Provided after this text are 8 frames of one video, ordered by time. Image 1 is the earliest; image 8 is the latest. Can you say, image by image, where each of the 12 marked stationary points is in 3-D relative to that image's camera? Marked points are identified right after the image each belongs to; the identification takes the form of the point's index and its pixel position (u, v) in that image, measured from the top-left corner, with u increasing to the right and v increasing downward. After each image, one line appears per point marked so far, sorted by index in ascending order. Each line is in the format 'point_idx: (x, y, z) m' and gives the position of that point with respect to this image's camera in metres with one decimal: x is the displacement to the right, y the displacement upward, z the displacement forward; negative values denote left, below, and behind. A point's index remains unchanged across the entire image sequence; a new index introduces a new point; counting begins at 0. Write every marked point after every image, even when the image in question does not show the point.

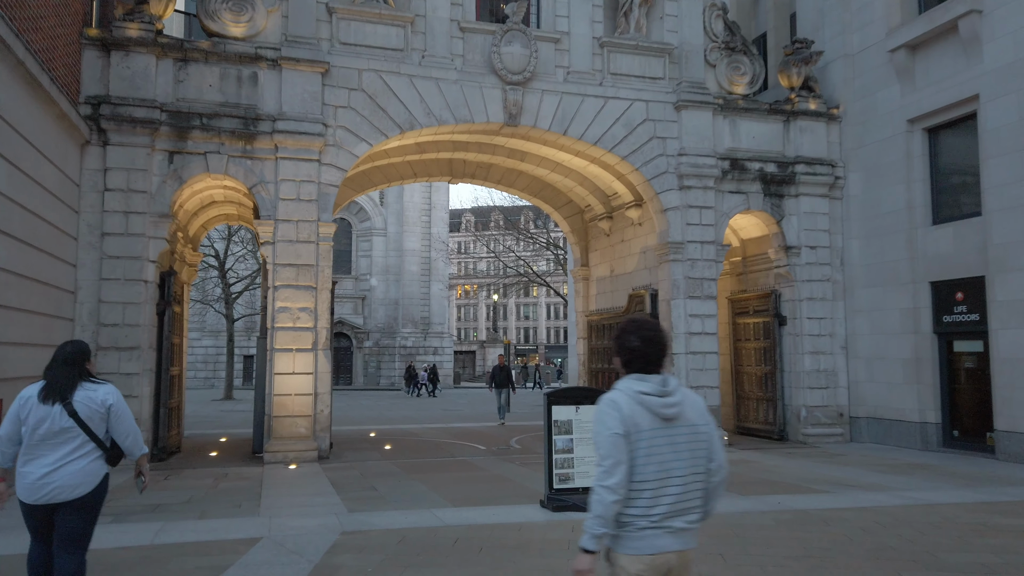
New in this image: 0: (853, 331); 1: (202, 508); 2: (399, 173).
0: (+7.2, -0.9, +15.9) m
1: (-3.4, -2.4, +8.1) m
2: (-2.7, +2.7, +17.9) m
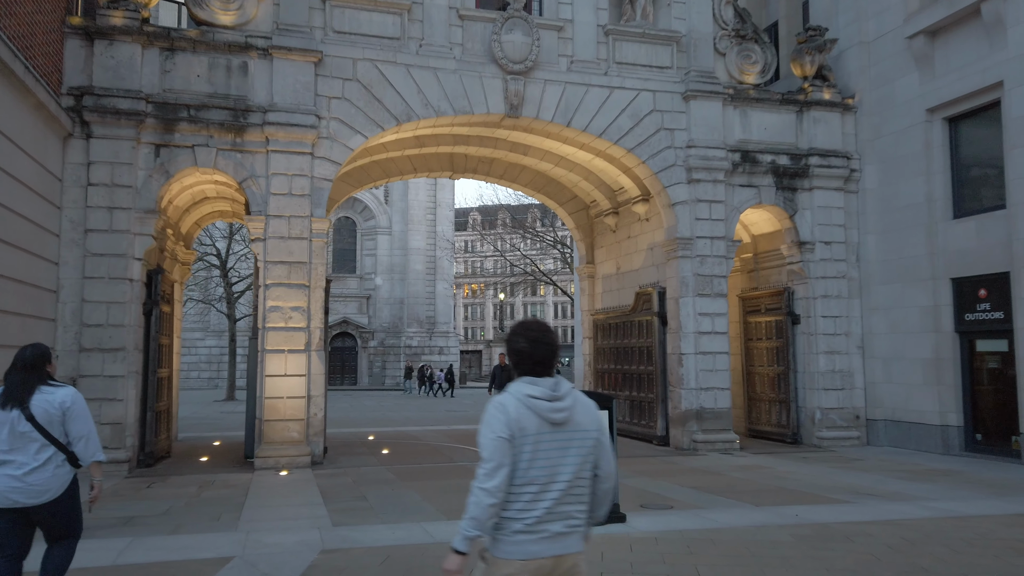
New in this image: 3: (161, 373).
0: (+7.3, -0.9, +15.2) m
1: (-3.4, -2.4, +7.6) m
2: (-2.6, +2.8, +17.4) m
3: (-6.1, -1.5, +12.9) m
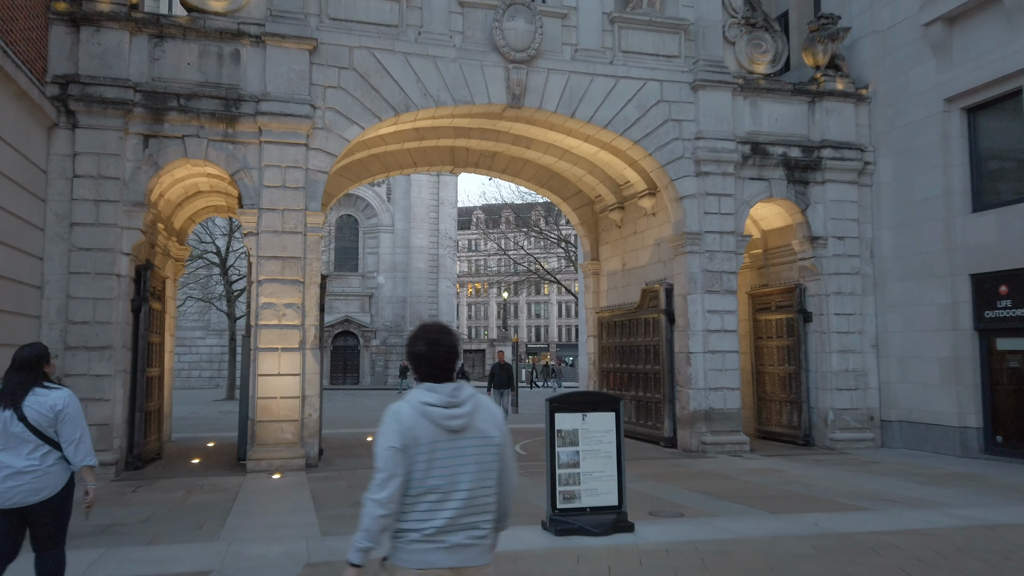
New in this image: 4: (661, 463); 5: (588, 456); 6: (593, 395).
0: (+7.3, -0.8, +14.7) m
1: (-3.4, -2.3, +7.2) m
2: (-2.6, +2.8, +16.9) m
3: (-6.0, -1.4, +12.5) m
4: (+2.4, -2.8, +12.2) m
5: (+0.7, -1.6, +7.0) m
6: (+0.8, -1.0, +7.1) m
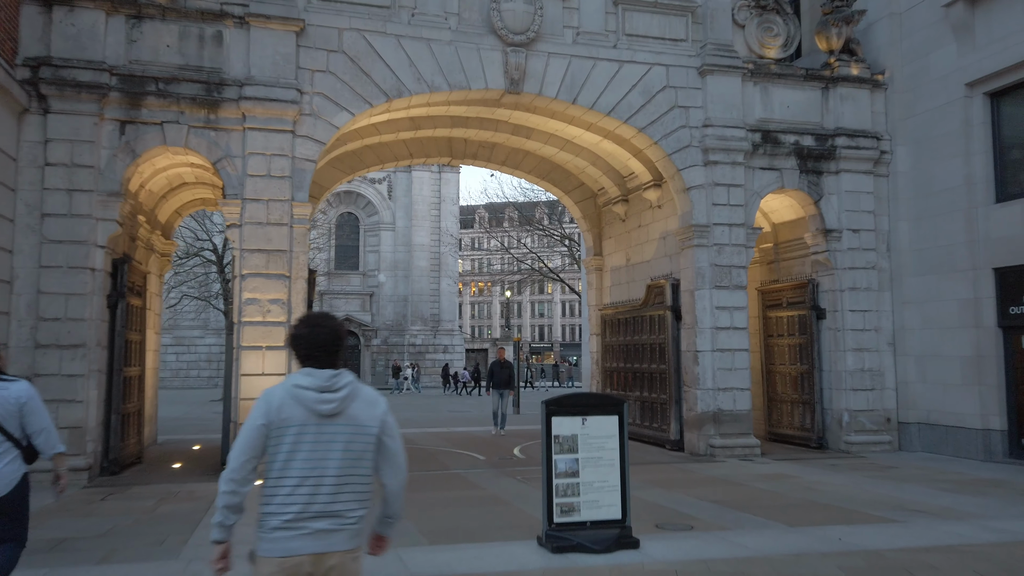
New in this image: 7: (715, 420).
0: (+7.3, -0.7, +14.0) m
1: (-3.5, -2.2, +6.5) m
2: (-2.6, +2.9, +16.3) m
3: (-6.1, -1.3, +11.9) m
4: (+2.4, -2.8, +11.5) m
5: (+0.7, -1.5, +6.4) m
6: (+0.7, -0.9, +6.4) m
7: (+3.5, -2.3, +13.0) m
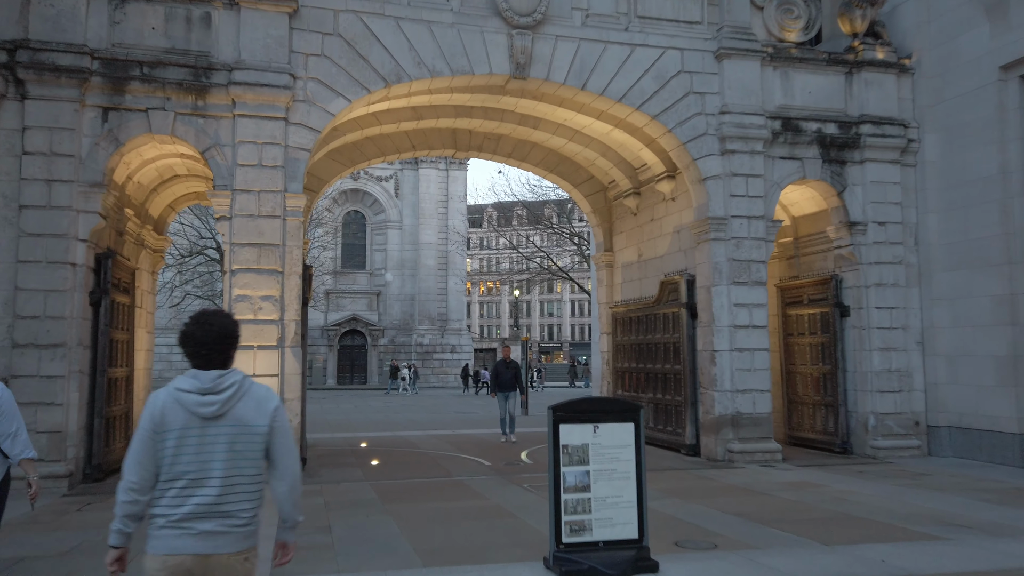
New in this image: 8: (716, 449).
0: (+7.4, -0.6, +13.3) m
1: (-3.4, -2.2, +5.9) m
2: (-2.5, +3.0, +15.6) m
3: (-6.0, -1.3, +11.3) m
4: (+2.5, -2.7, +10.8) m
5: (+0.7, -1.4, +5.7) m
6: (+0.7, -0.9, +5.8) m
7: (+3.6, -2.2, +12.3) m
8: (+3.4, -2.7, +12.4) m
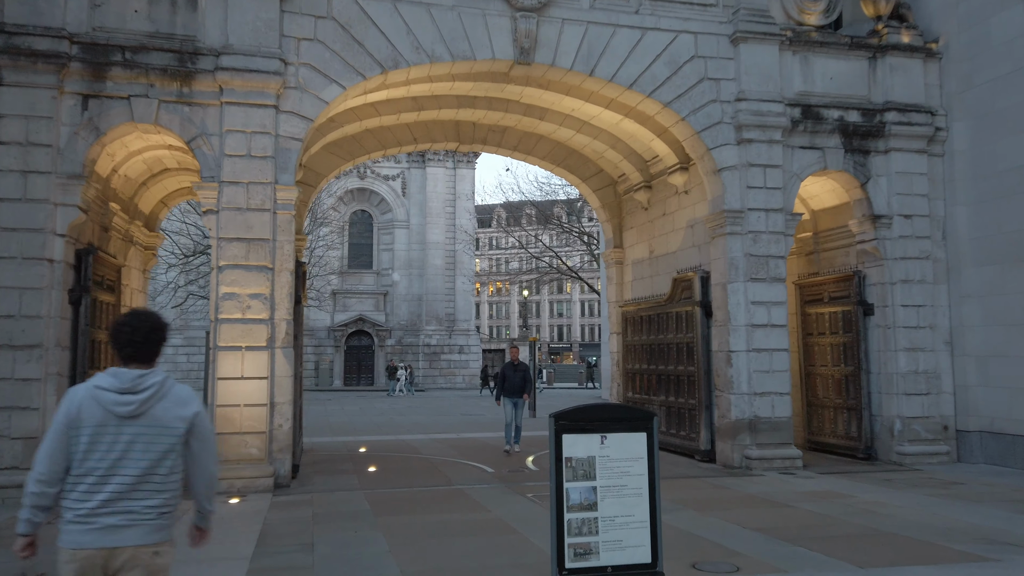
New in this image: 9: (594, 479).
0: (+7.5, -0.6, +12.5) m
1: (-3.5, -2.1, +5.3) m
2: (-2.4, +3.0, +15.0) m
3: (-5.9, -1.2, +10.7) m
4: (+2.5, -2.6, +10.1) m
5: (+0.7, -1.4, +5.0) m
6: (+0.7, -0.8, +5.1) m
7: (+3.7, -2.2, +11.6) m
8: (+3.4, -2.6, +11.7) m
9: (+0.6, -1.3, +5.0) m
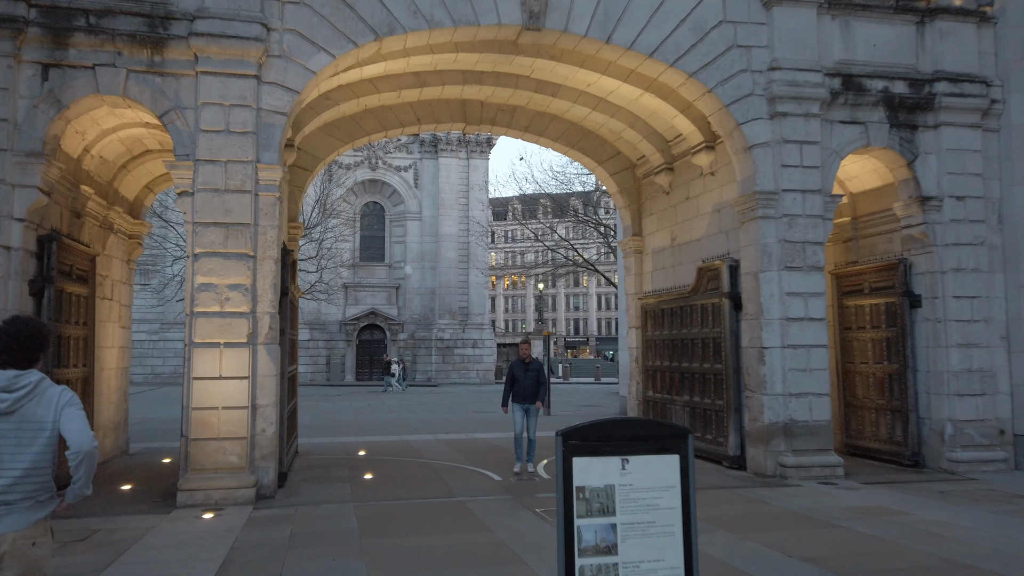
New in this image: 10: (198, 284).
0: (+7.6, -0.4, +11.3) m
1: (-3.5, -2.1, +4.3) m
2: (-2.2, +3.2, +14.0) m
3: (-5.8, -1.1, +9.8) m
4: (+2.6, -2.5, +9.0) m
5: (+0.6, -1.3, +4.0) m
6: (+0.7, -0.7, +4.0) m
7: (+3.8, -2.0, +10.5) m
8: (+3.6, -2.5, +10.5) m
9: (+0.5, -1.2, +4.0) m
10: (-3.8, 0.0, +9.0) m
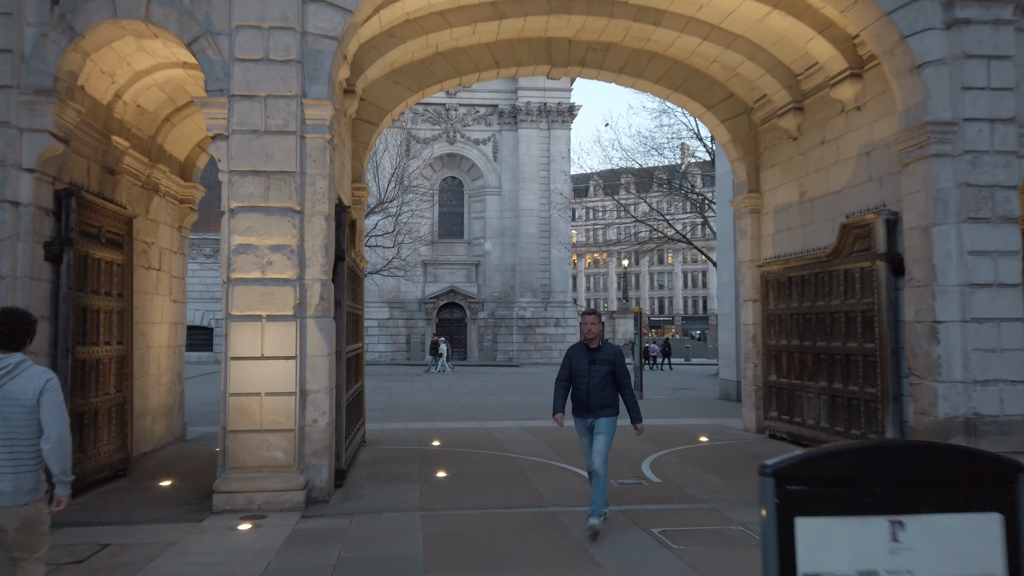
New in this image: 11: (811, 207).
0: (+8.8, +0.1, +8.5) m
1: (-2.9, -1.8, +2.8) m
2: (-0.7, +3.7, +12.2) m
3: (-4.7, -0.7, +8.5) m
4: (+3.6, -2.1, +6.9) m
5: (+1.1, -1.0, +2.0) m
6: (+1.2, -0.5, +2.1) m
7: (+5.0, -1.6, +8.2) m
8: (+4.7, -2.0, +8.3) m
9: (+1.0, -0.9, +2.0) m
10: (-2.8, +0.4, +7.5) m
11: (+4.5, +1.2, +11.2) m
